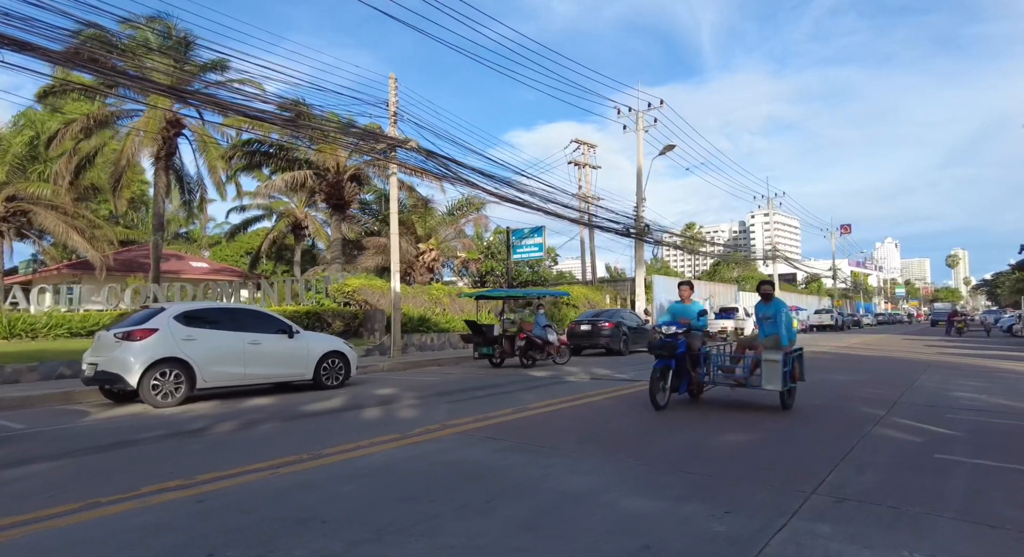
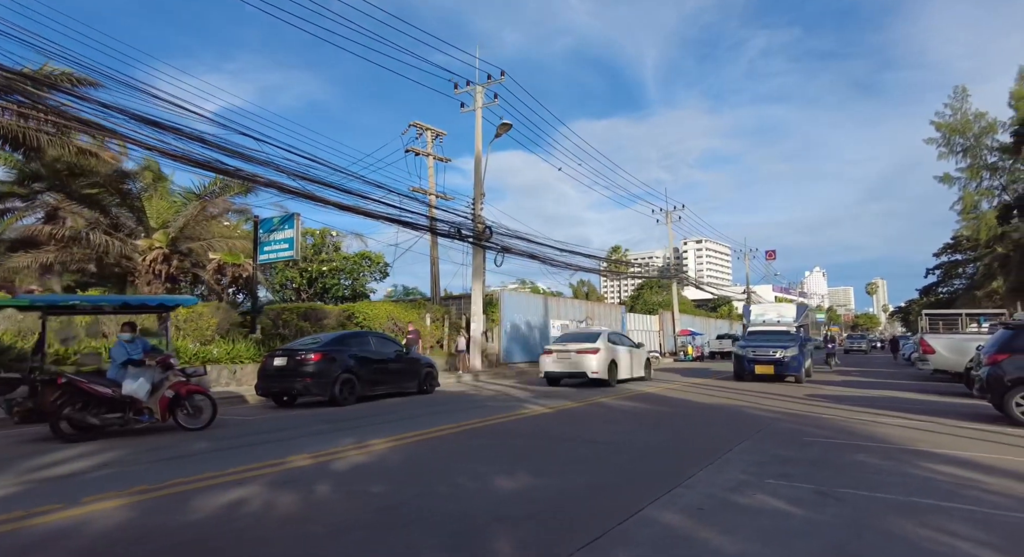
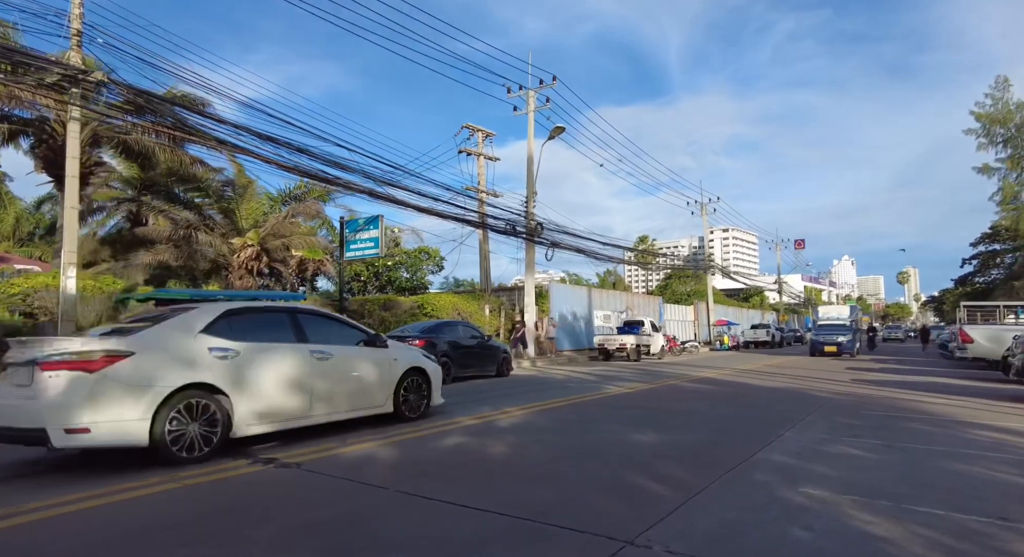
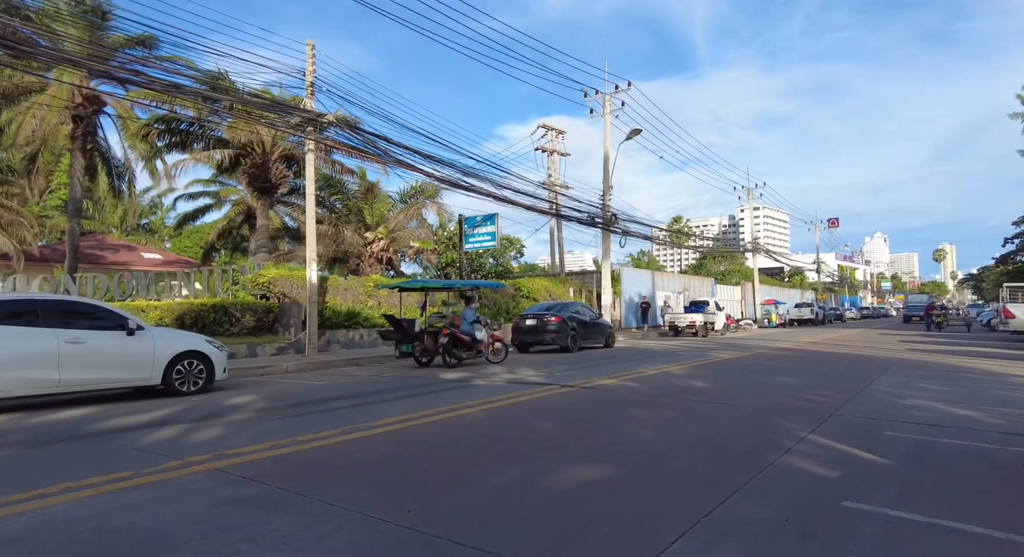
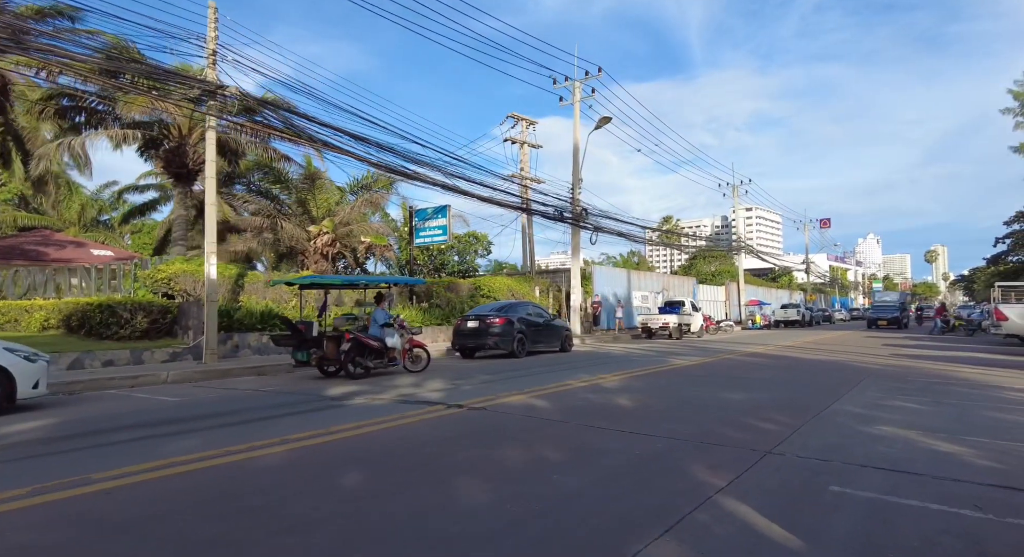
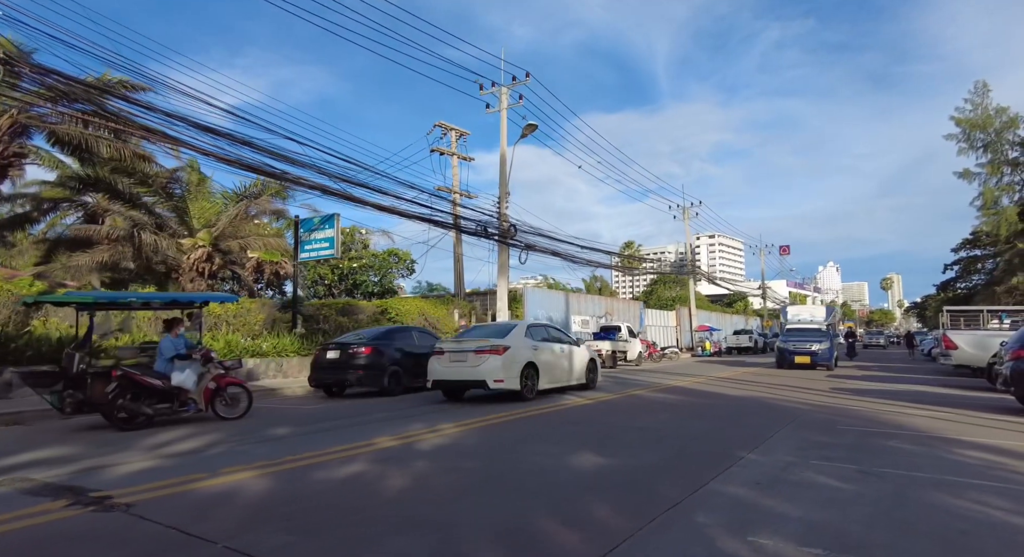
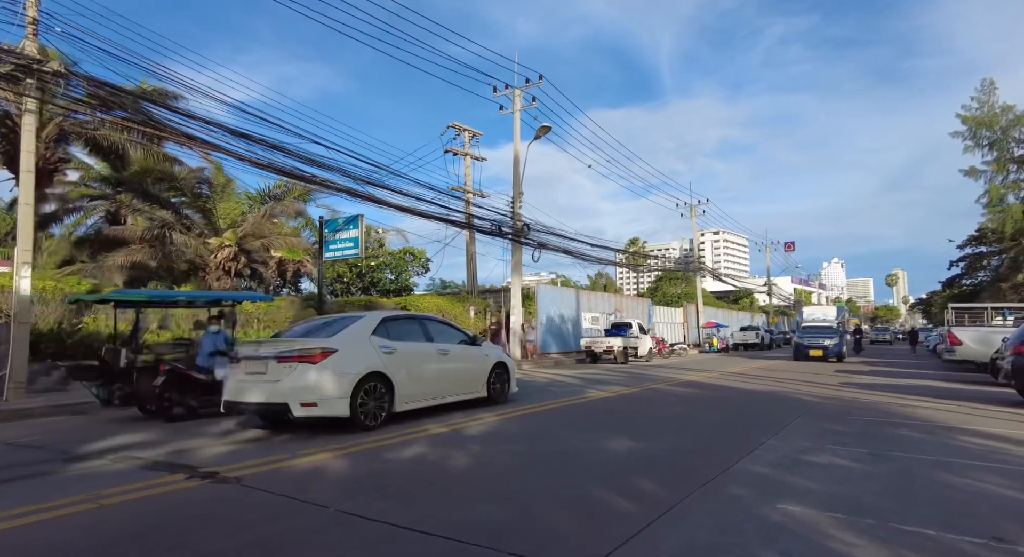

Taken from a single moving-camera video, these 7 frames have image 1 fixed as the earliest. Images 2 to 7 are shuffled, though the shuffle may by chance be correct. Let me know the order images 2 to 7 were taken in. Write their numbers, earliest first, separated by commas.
4, 5, 3, 7, 6, 2
